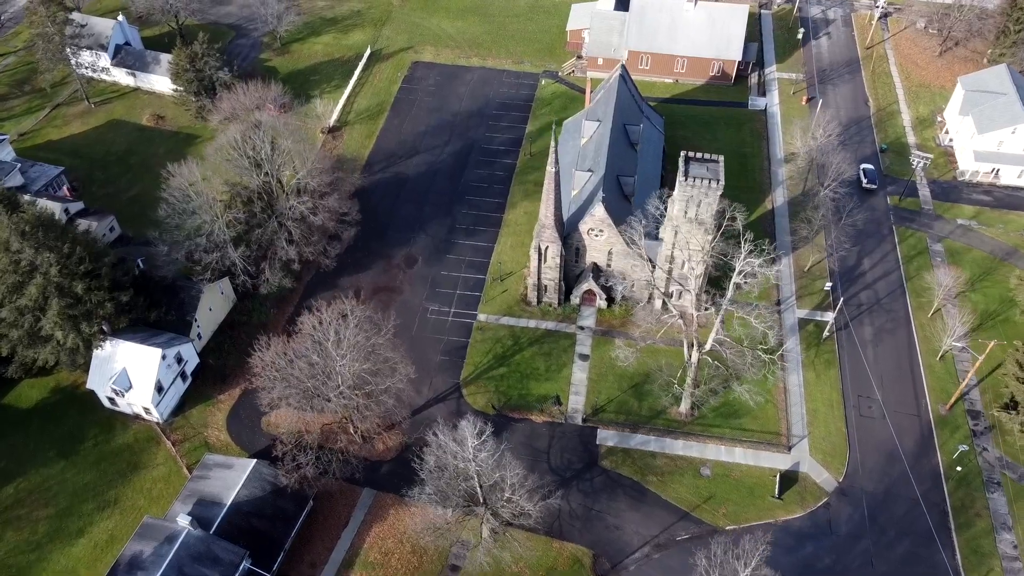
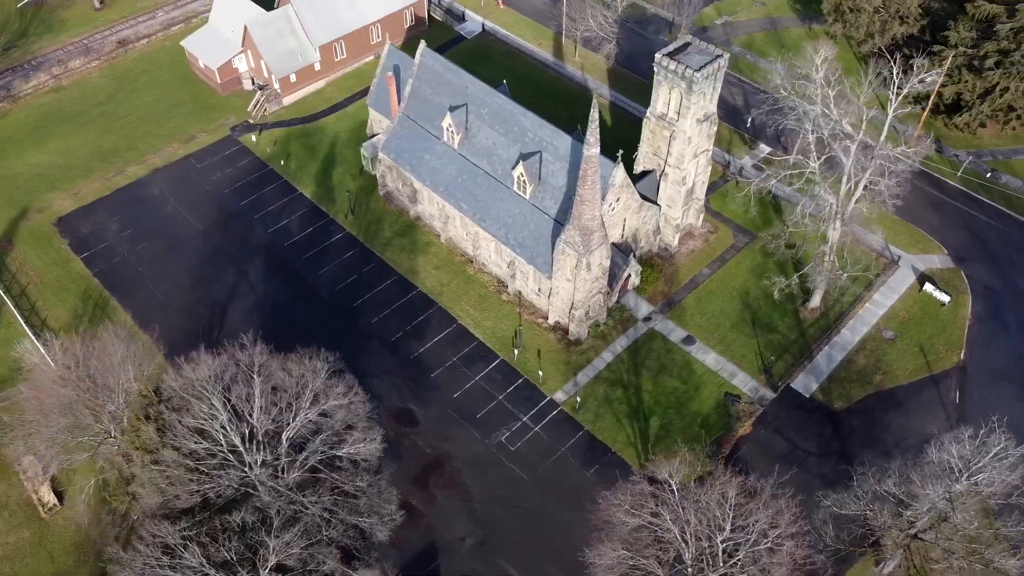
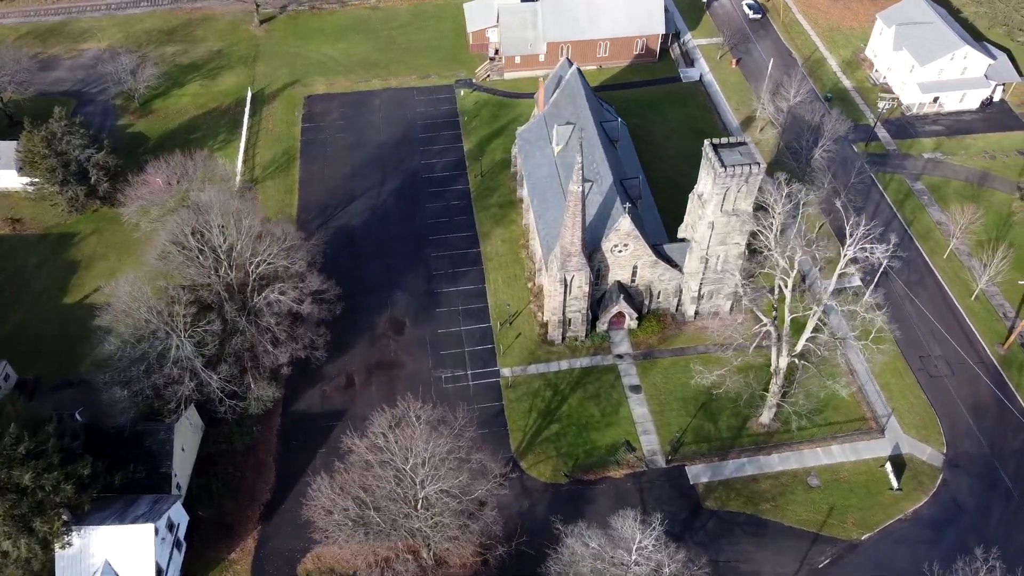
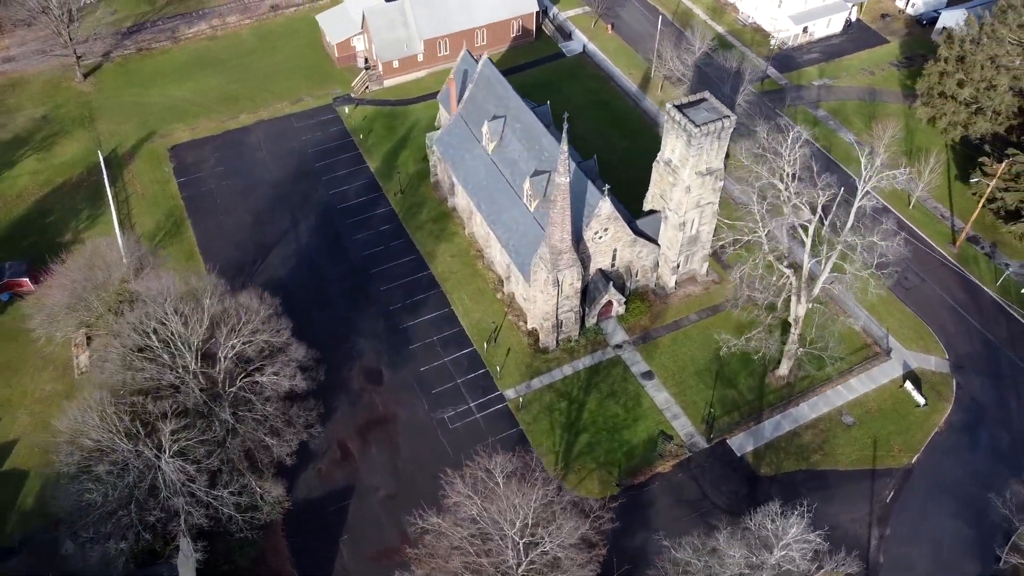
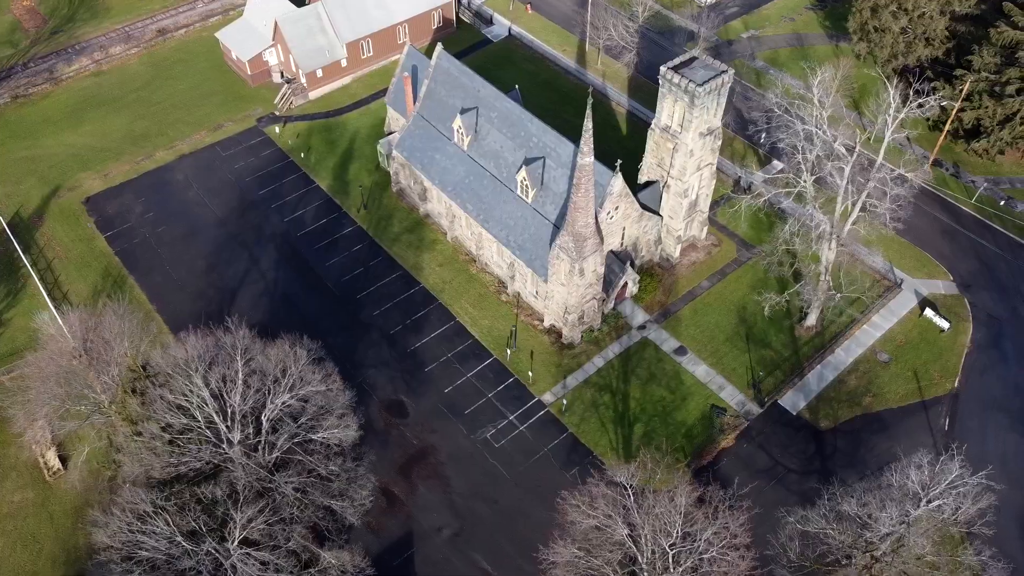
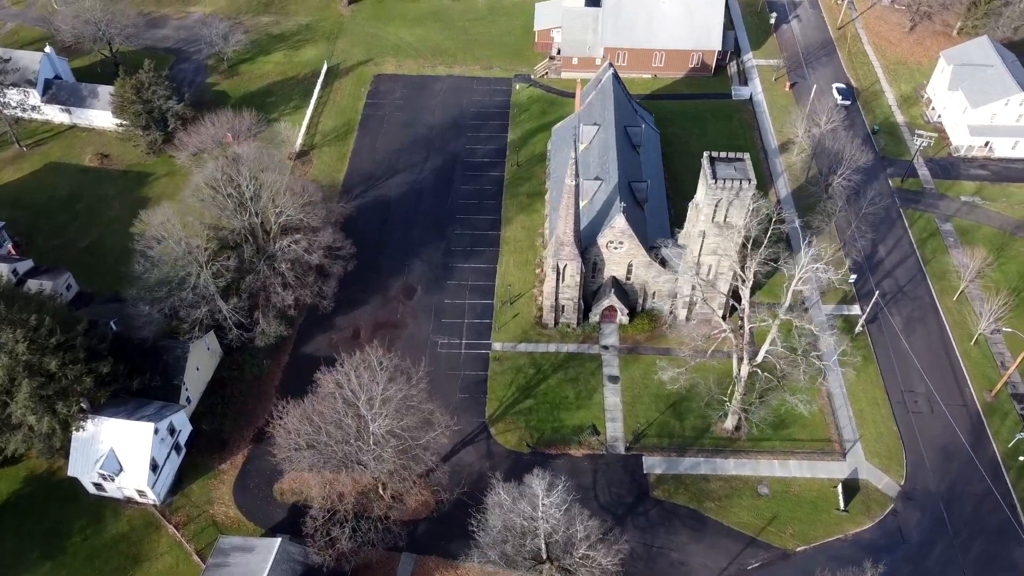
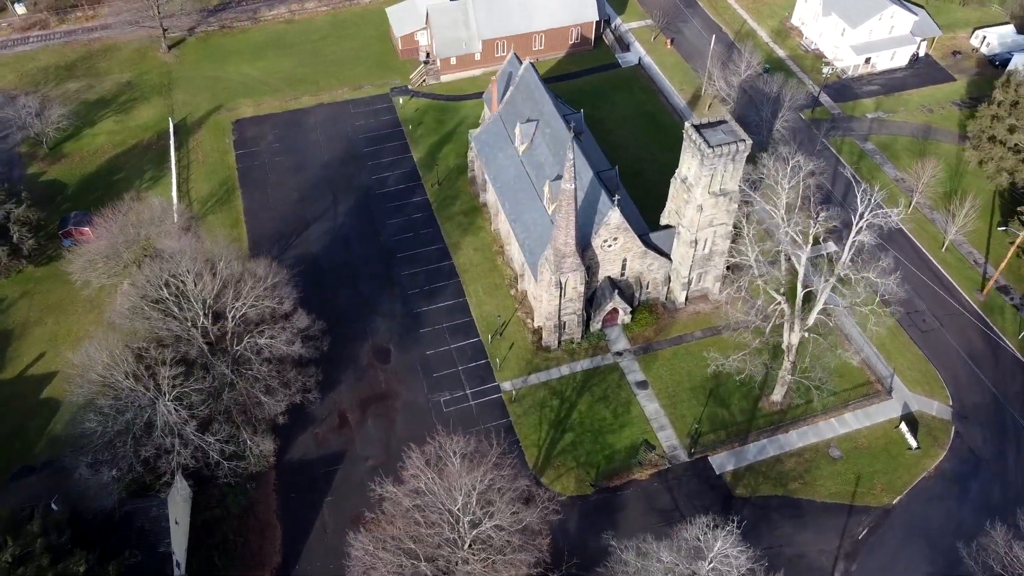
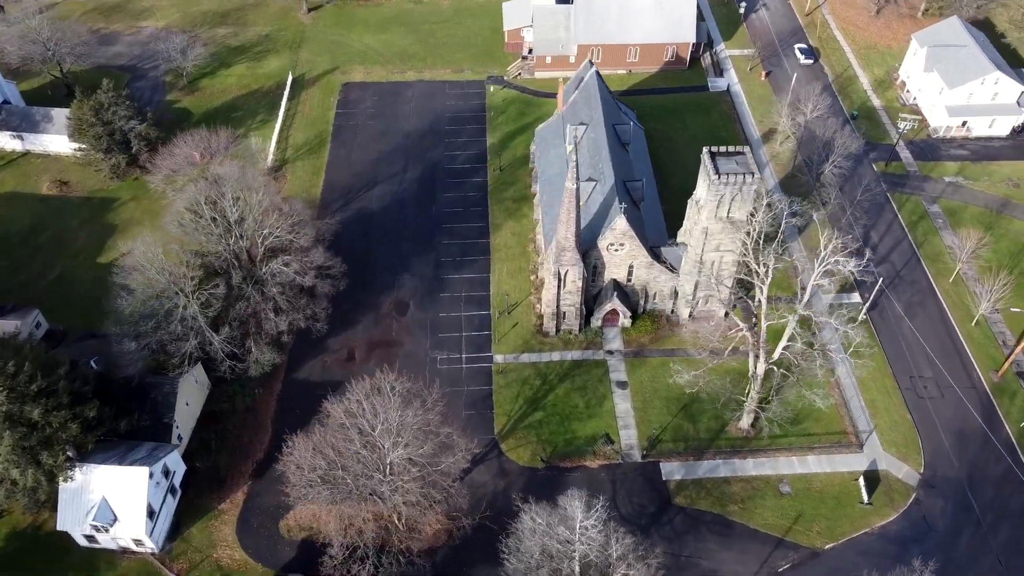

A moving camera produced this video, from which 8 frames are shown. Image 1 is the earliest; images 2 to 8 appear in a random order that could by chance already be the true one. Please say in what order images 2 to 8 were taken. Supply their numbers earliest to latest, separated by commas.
6, 8, 3, 7, 4, 5, 2
